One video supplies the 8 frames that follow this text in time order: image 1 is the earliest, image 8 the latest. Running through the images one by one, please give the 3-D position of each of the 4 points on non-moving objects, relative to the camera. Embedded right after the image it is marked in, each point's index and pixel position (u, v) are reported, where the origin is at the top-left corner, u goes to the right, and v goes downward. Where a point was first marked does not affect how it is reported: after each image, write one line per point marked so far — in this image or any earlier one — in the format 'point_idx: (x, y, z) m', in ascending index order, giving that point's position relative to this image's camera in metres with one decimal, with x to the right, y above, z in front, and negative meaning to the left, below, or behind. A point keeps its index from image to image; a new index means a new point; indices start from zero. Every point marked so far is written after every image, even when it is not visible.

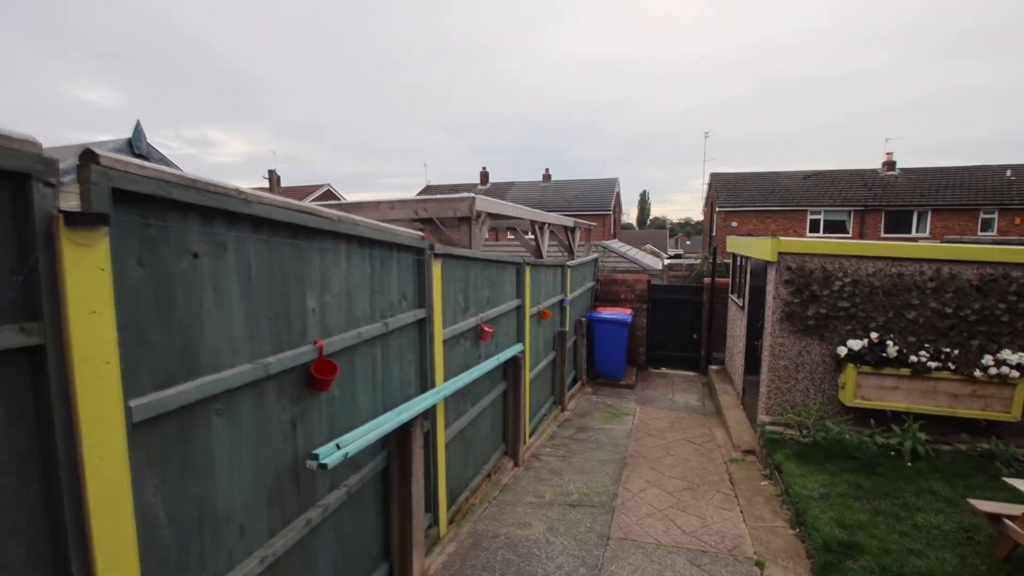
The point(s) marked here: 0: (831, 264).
0: (+3.1, +0.2, +4.9) m
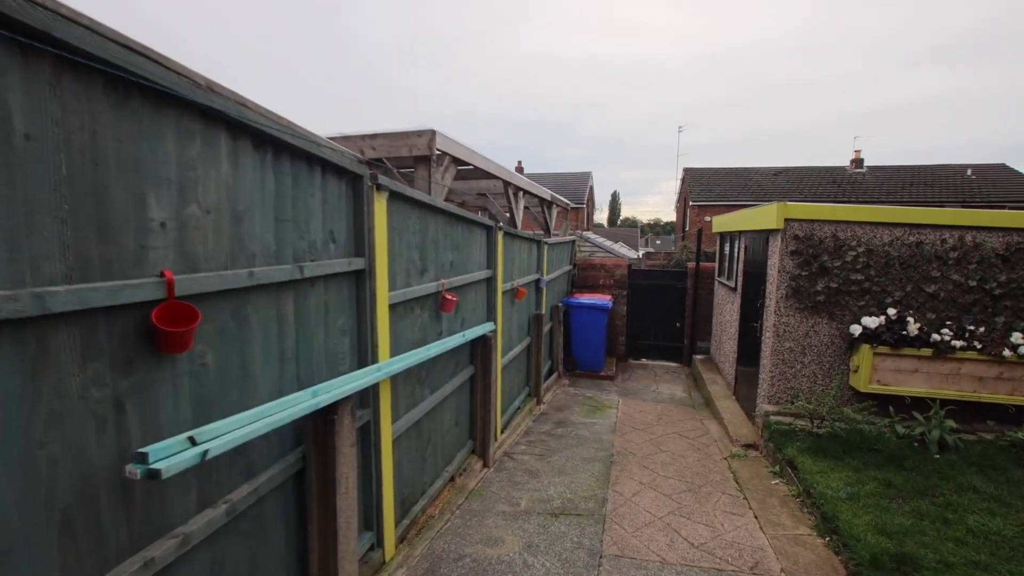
0: (+2.9, +0.5, +4.3) m
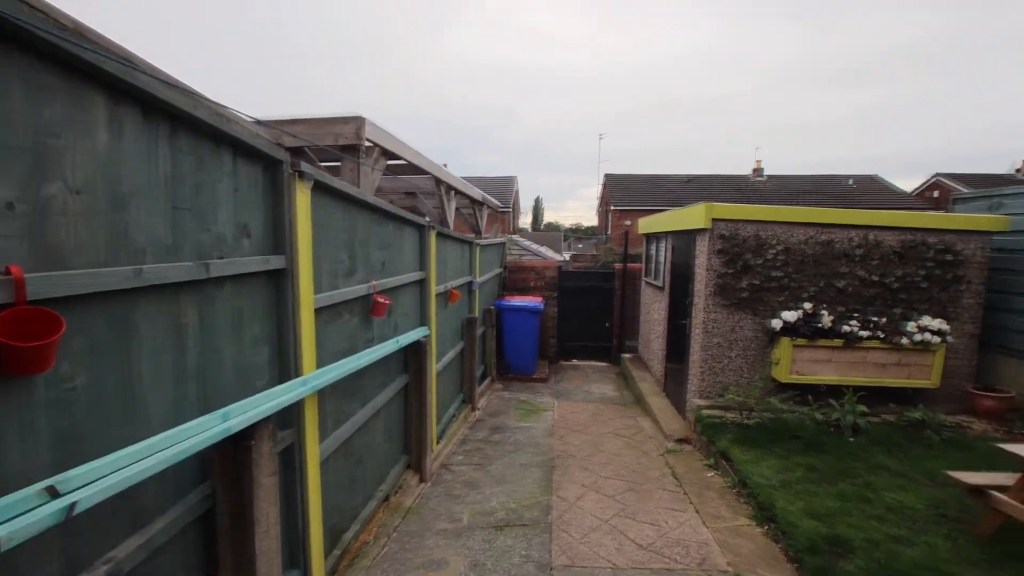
0: (+2.3, +0.5, +4.5) m
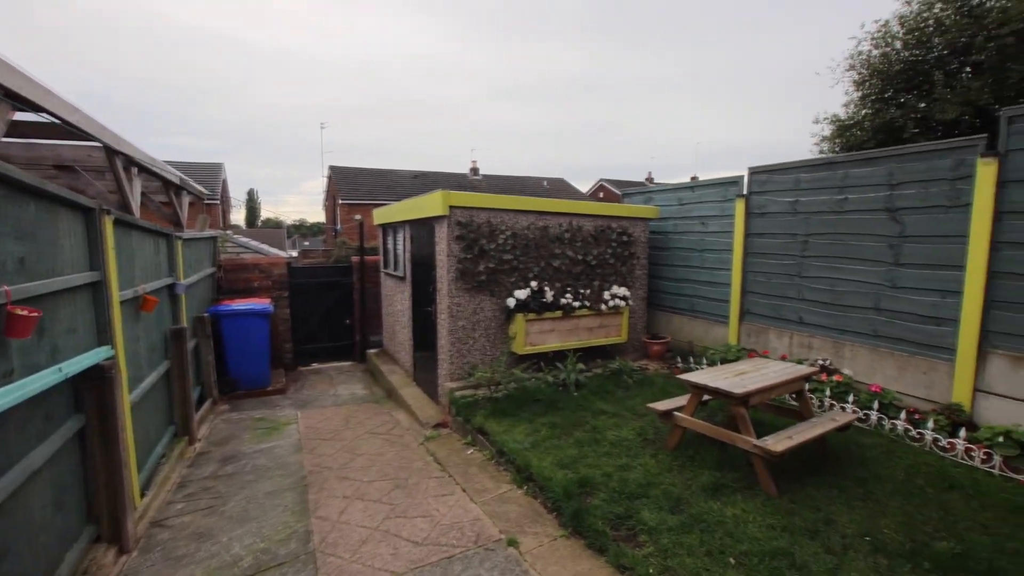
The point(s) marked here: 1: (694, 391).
0: (-0.2, +0.7, +4.9) m
1: (+1.2, -0.7, +3.2) m
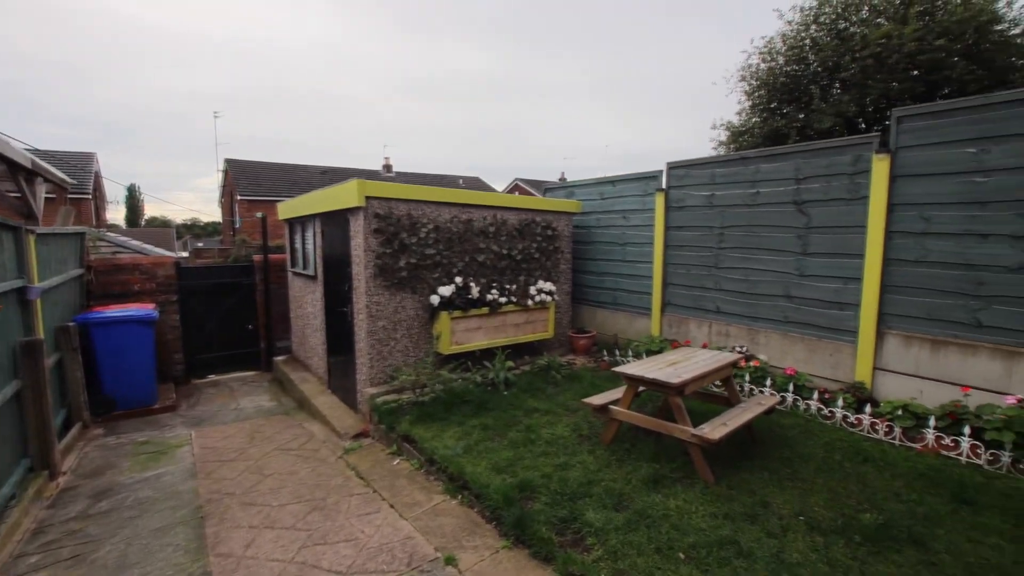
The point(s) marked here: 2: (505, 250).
0: (-0.9, +0.7, +4.6) m
1: (+0.8, -0.6, +3.2) m
2: (-0.1, +0.4, +5.2) m
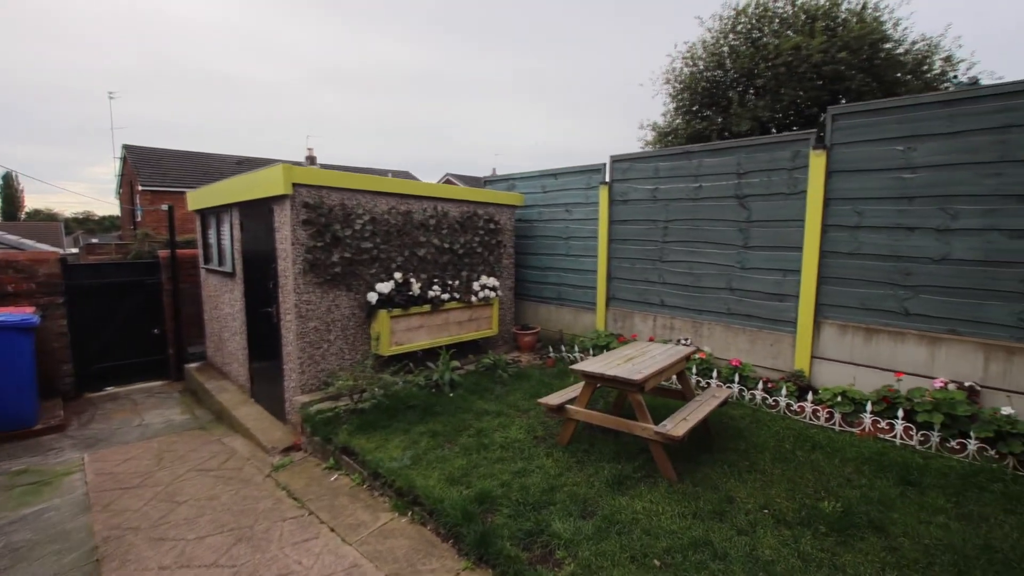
0: (-1.4, +0.7, +4.2) m
1: (+0.5, -0.6, +3.1) m
2: (-0.6, +0.4, +5.0) m
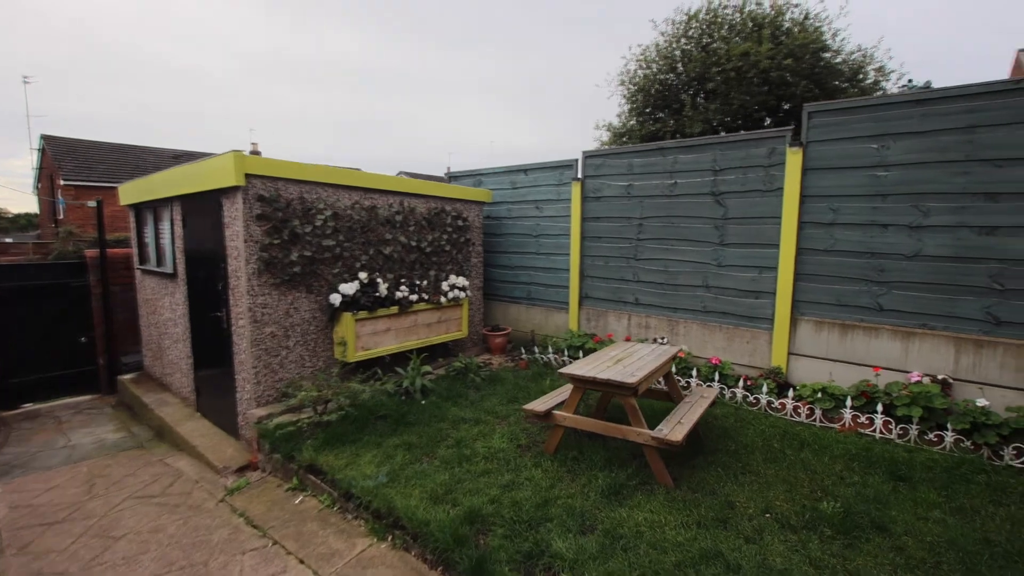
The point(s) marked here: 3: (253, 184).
0: (-1.6, +0.7, +3.9) m
1: (+0.4, -0.6, +2.9) m
2: (-0.9, +0.4, +4.7) m
3: (-1.8, +0.7, +3.5) m
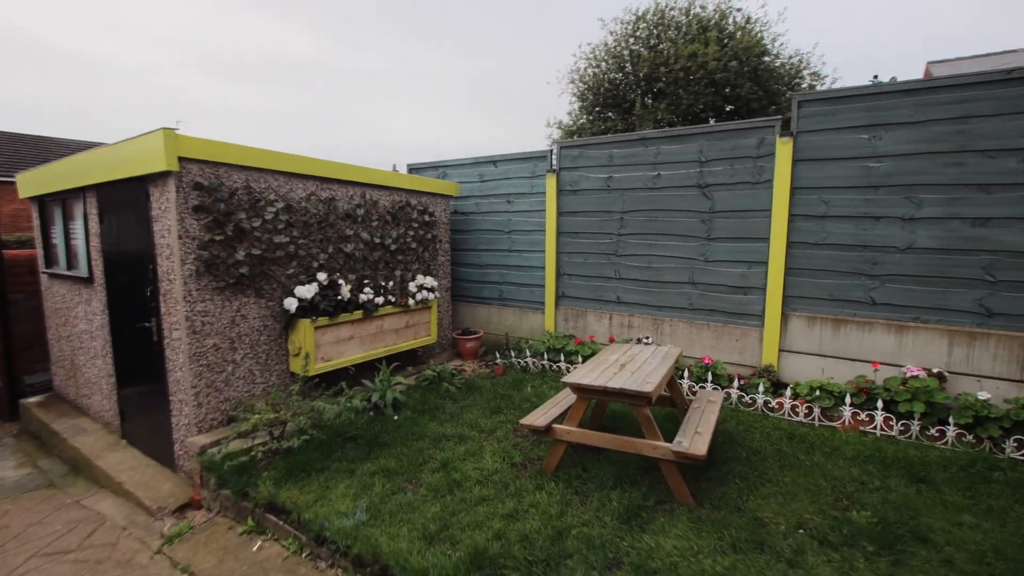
0: (-1.7, +0.7, +3.3) m
1: (+0.4, -0.6, +2.6) m
2: (-1.1, +0.4, +4.2) m
3: (-1.9, +0.7, +3.0) m
